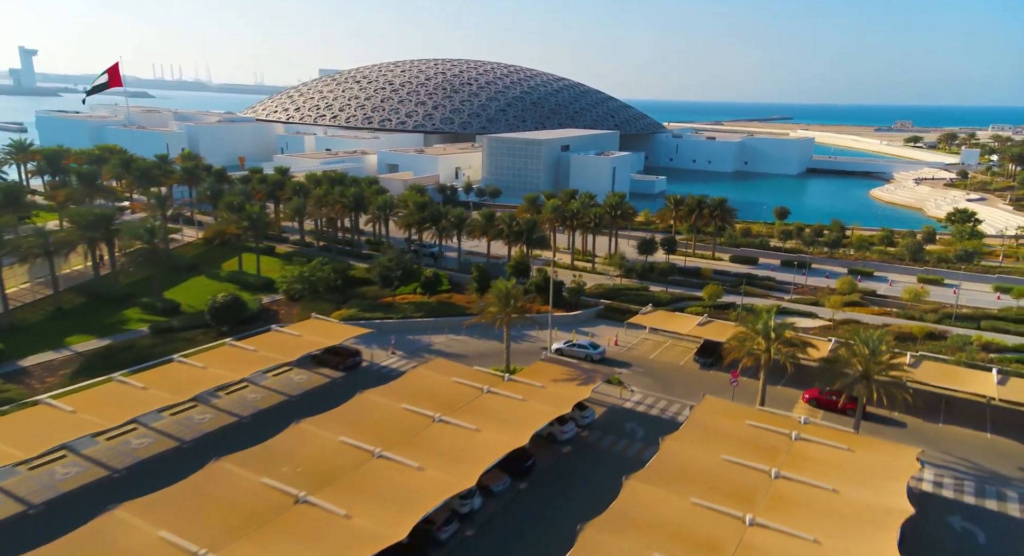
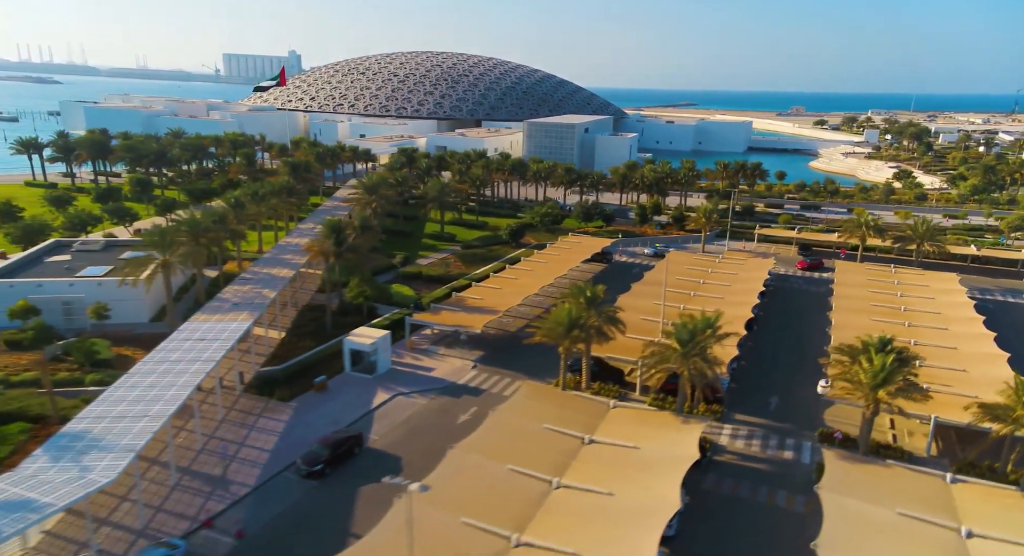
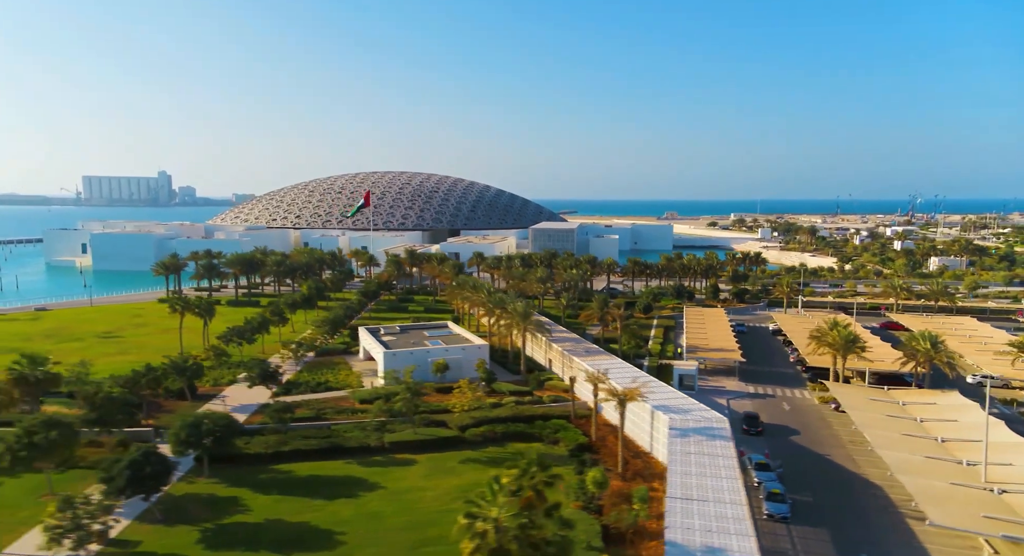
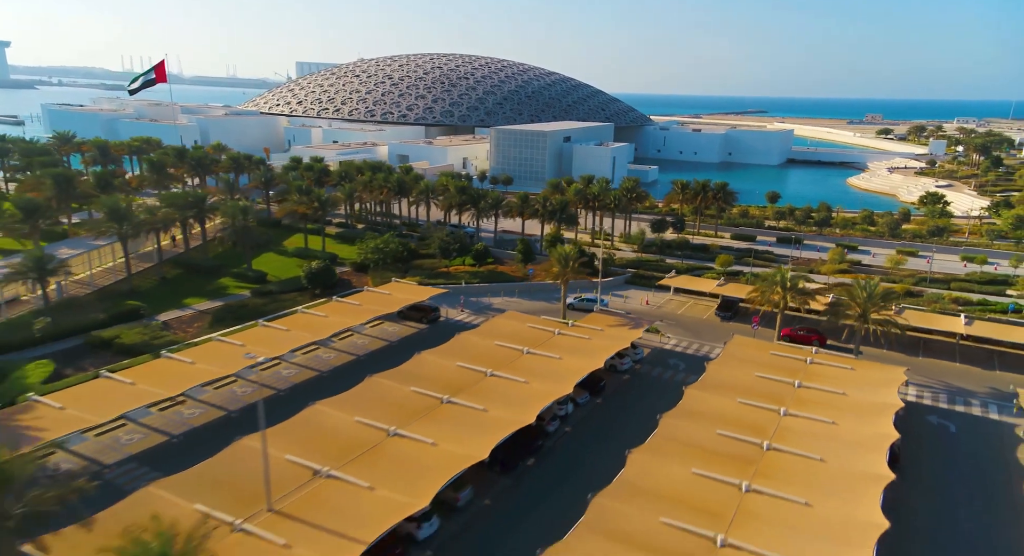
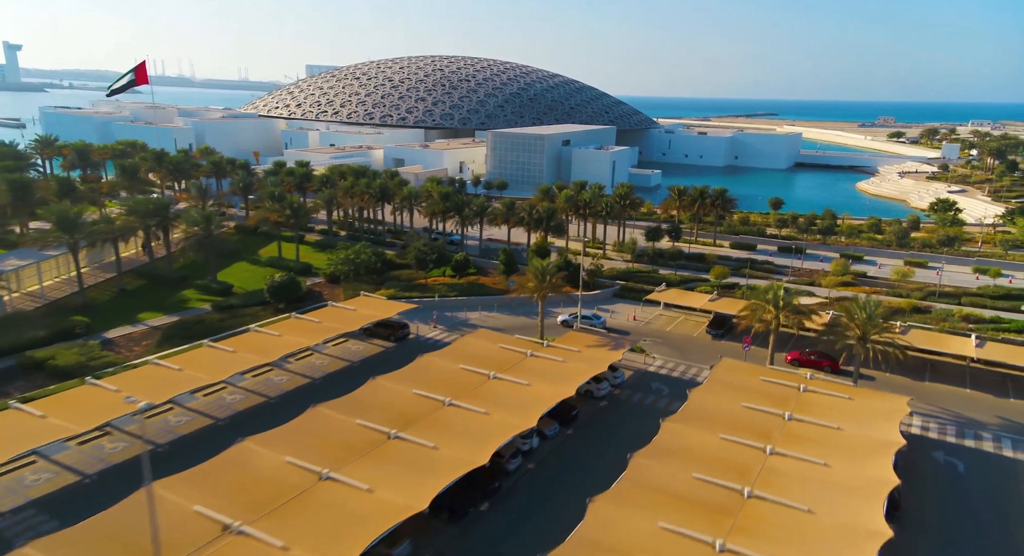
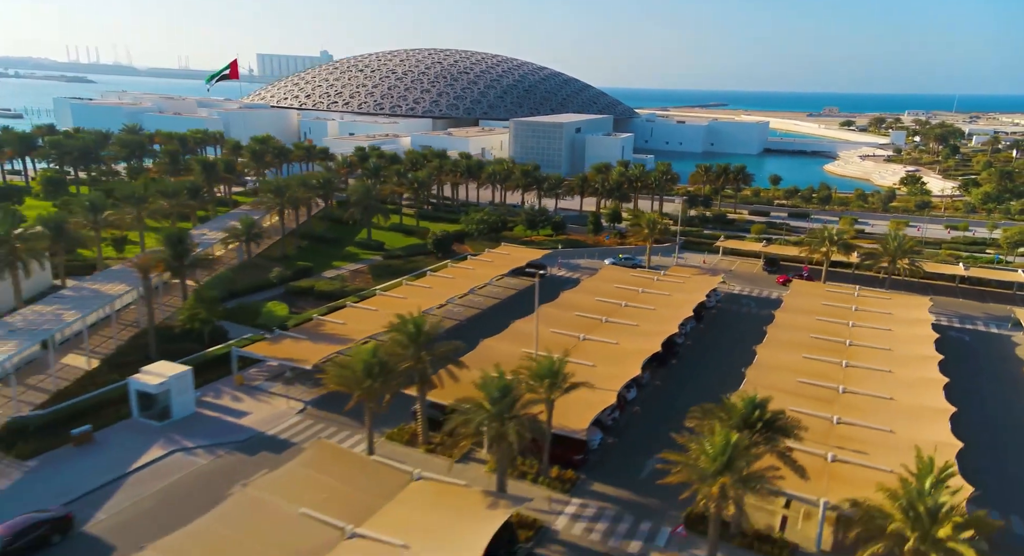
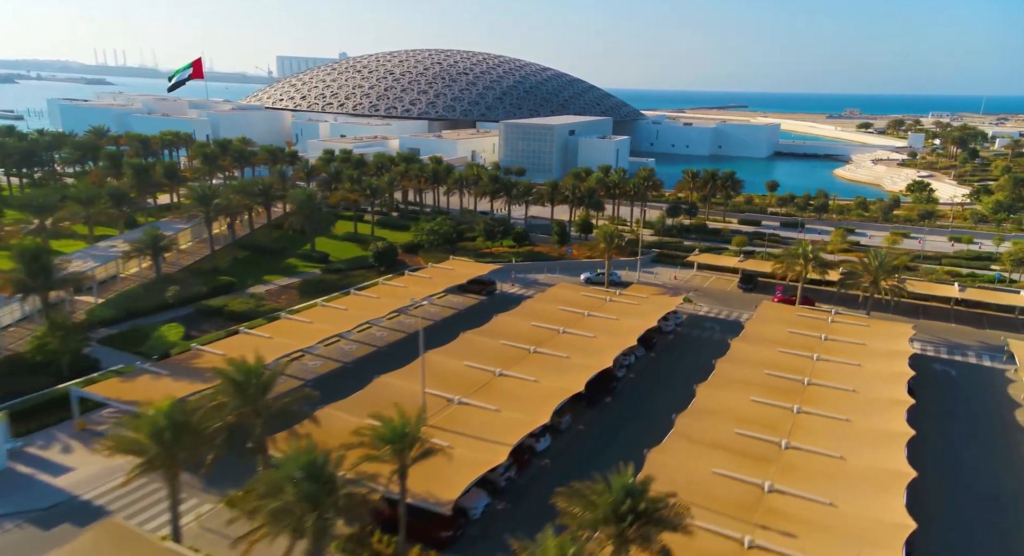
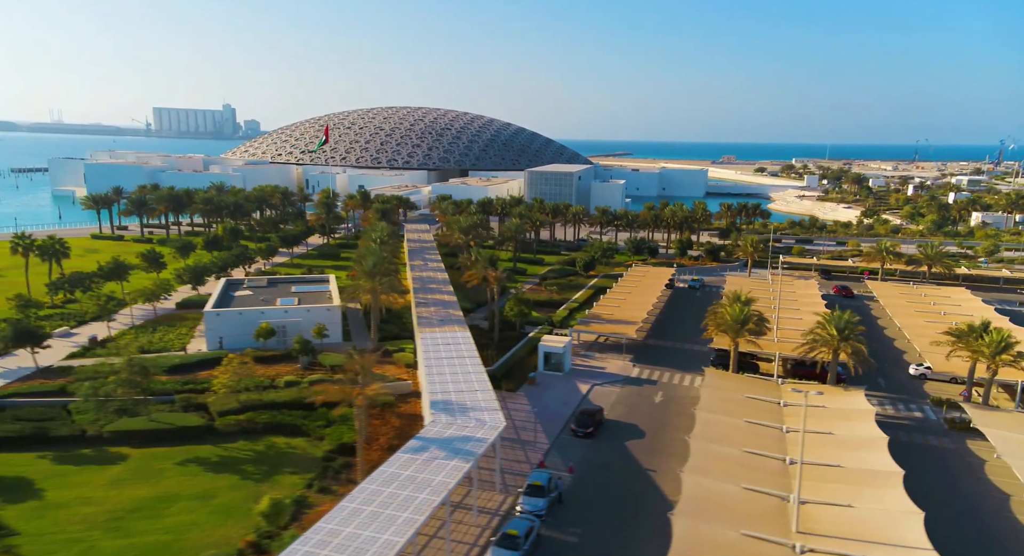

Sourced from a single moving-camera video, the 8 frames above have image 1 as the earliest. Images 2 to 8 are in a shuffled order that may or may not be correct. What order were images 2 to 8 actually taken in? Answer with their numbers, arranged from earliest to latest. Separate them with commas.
5, 4, 7, 6, 2, 8, 3
